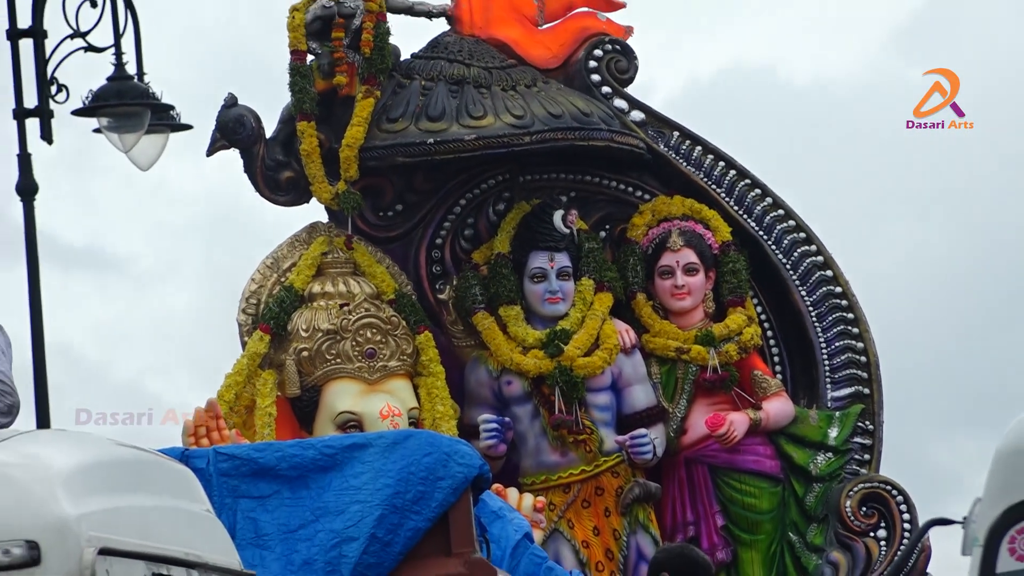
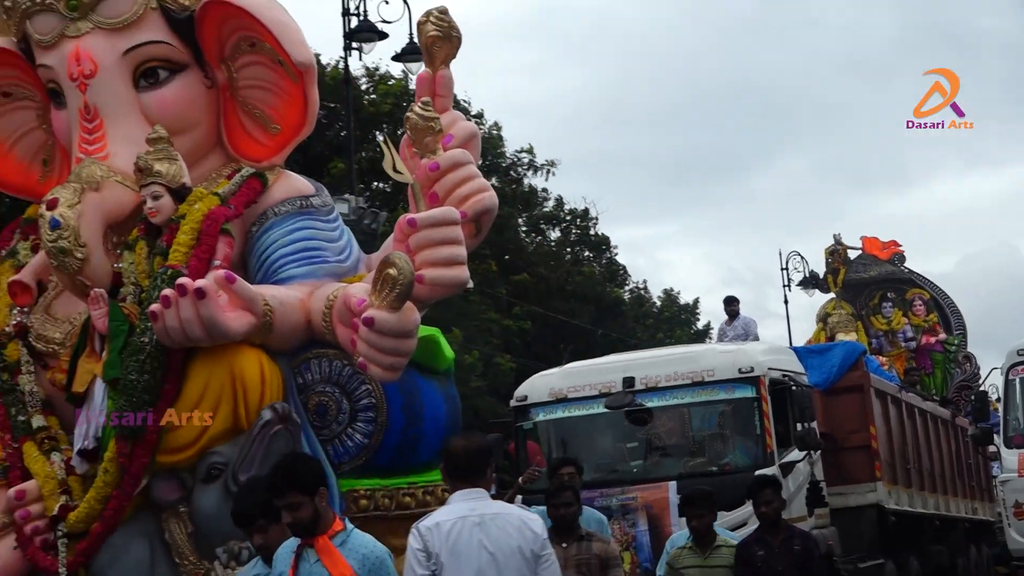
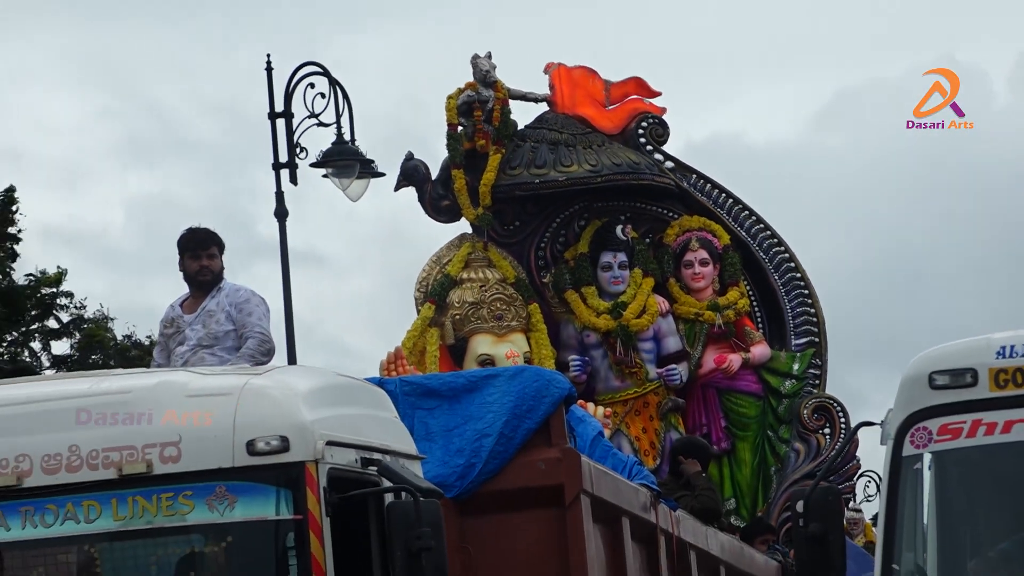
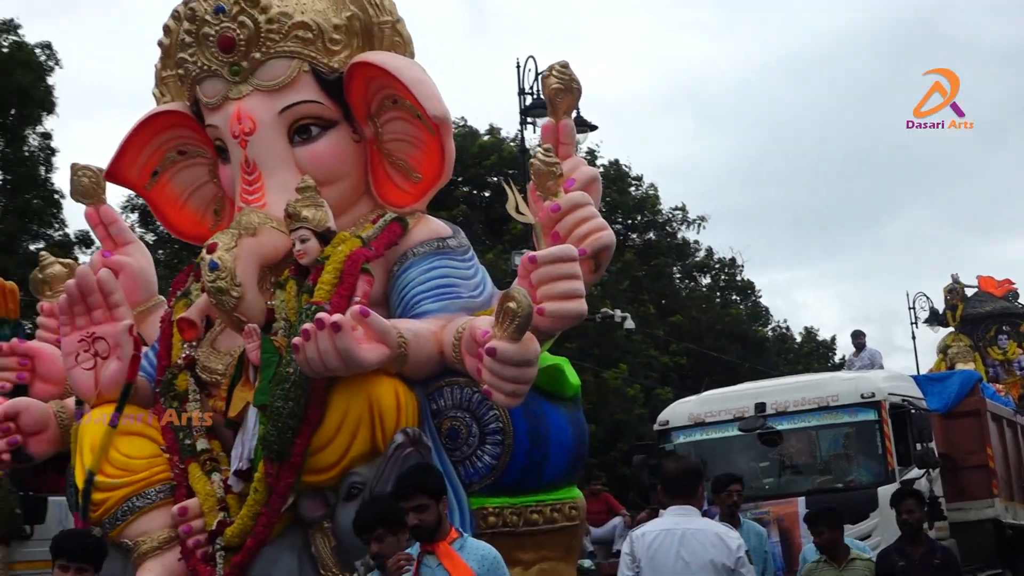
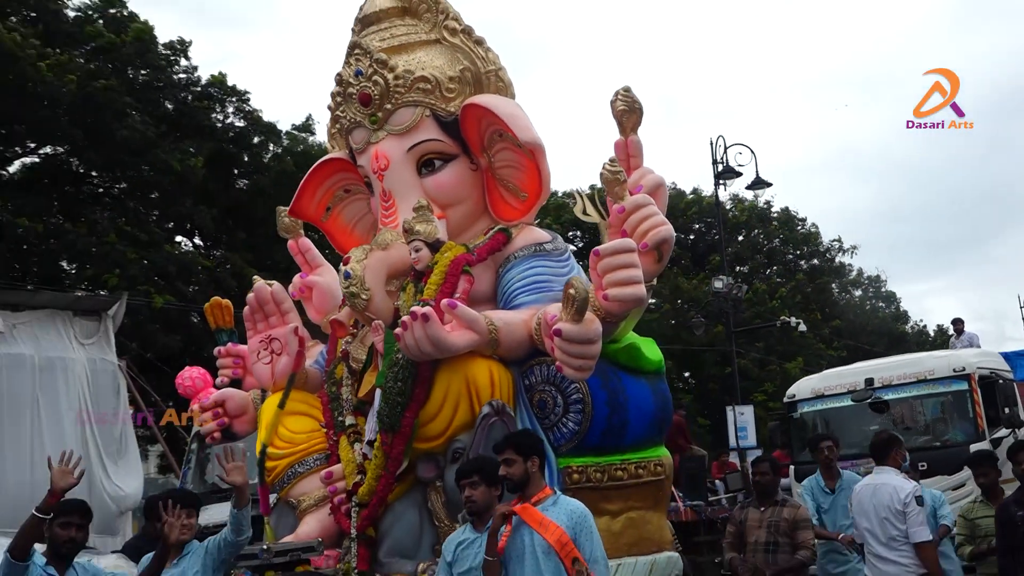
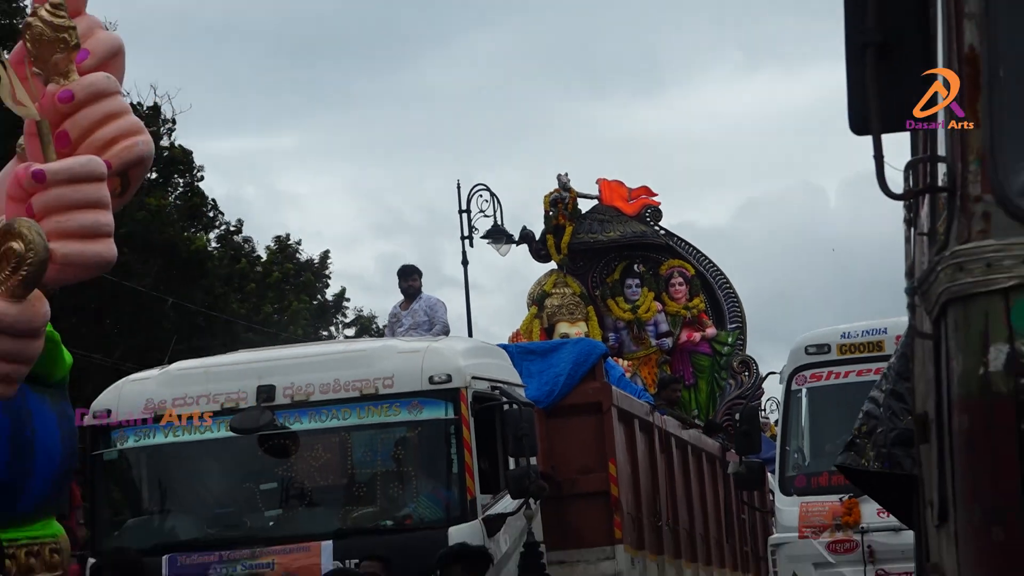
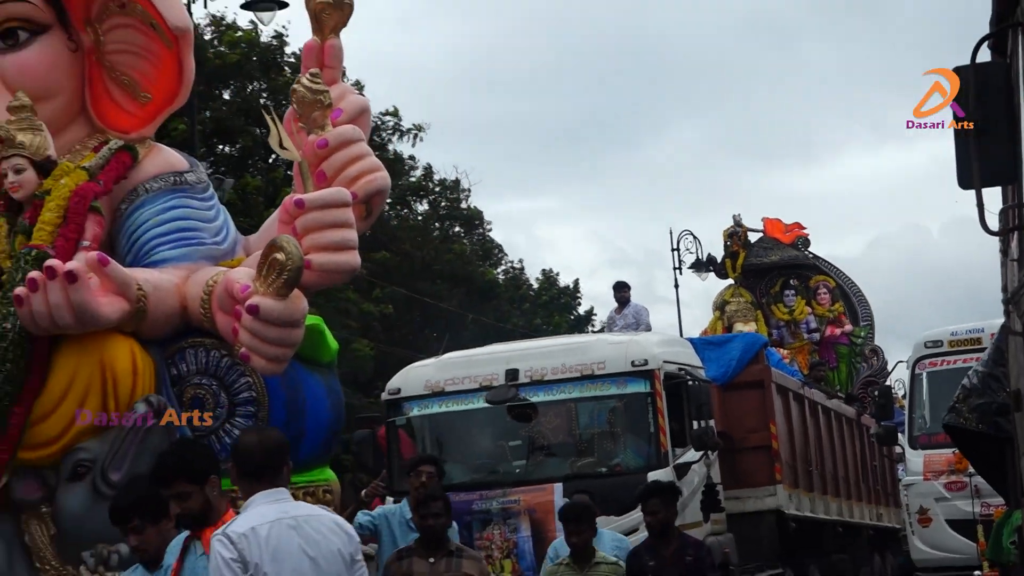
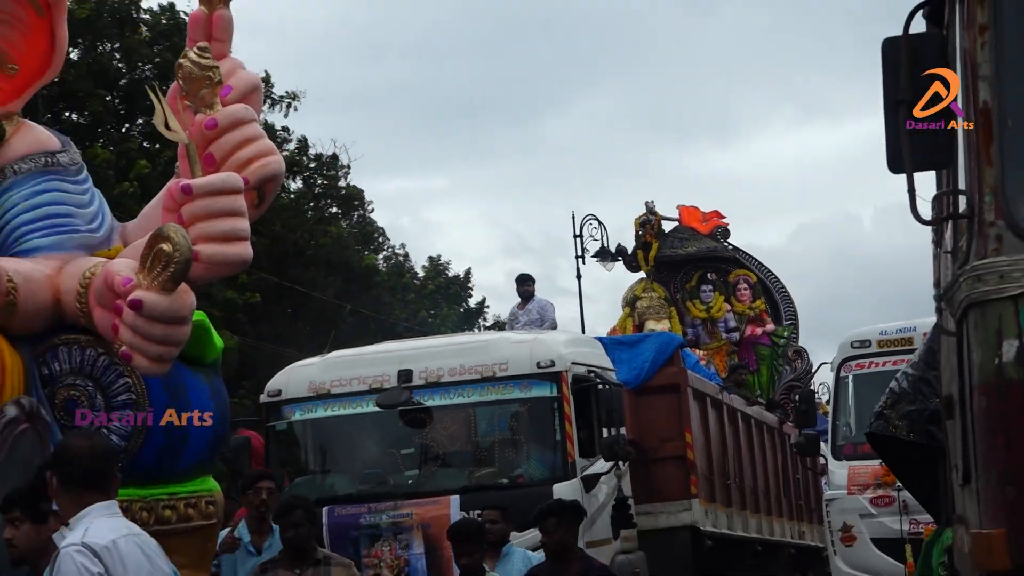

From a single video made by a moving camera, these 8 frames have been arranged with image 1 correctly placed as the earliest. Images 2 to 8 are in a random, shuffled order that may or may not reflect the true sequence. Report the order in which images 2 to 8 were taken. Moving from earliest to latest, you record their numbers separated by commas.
3, 6, 8, 7, 2, 4, 5
